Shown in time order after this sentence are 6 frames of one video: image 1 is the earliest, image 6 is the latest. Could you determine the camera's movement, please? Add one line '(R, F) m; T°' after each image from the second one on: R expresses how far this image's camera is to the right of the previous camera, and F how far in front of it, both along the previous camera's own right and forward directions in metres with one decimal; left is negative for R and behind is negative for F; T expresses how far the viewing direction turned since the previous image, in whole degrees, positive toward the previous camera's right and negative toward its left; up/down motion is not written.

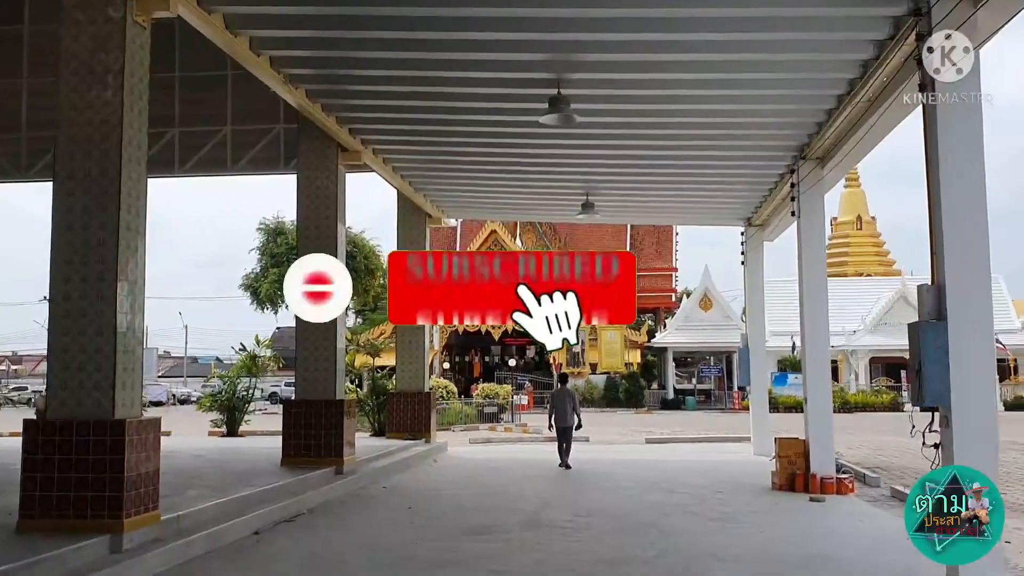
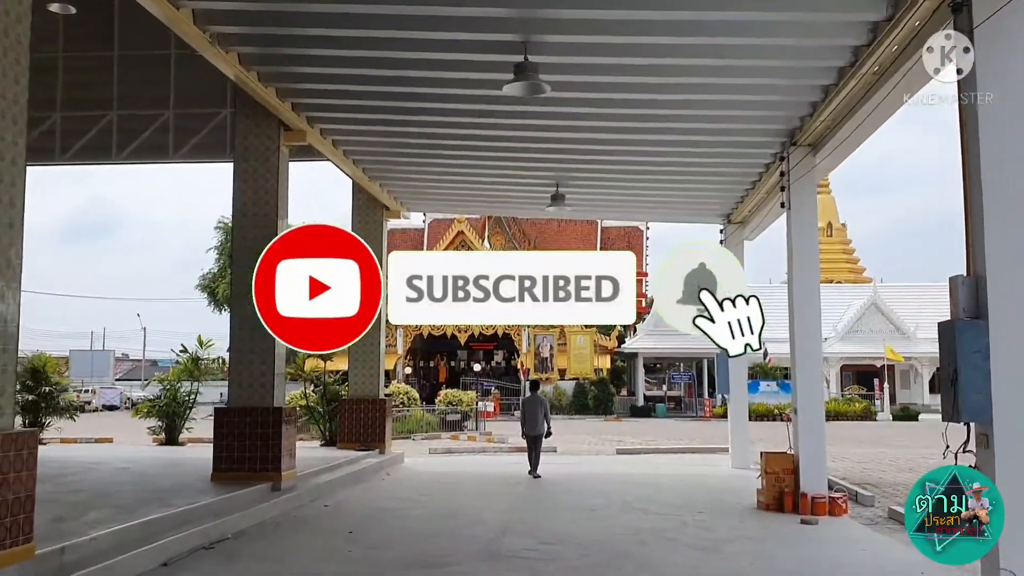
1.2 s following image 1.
(+0.1, +0.9) m; +2°
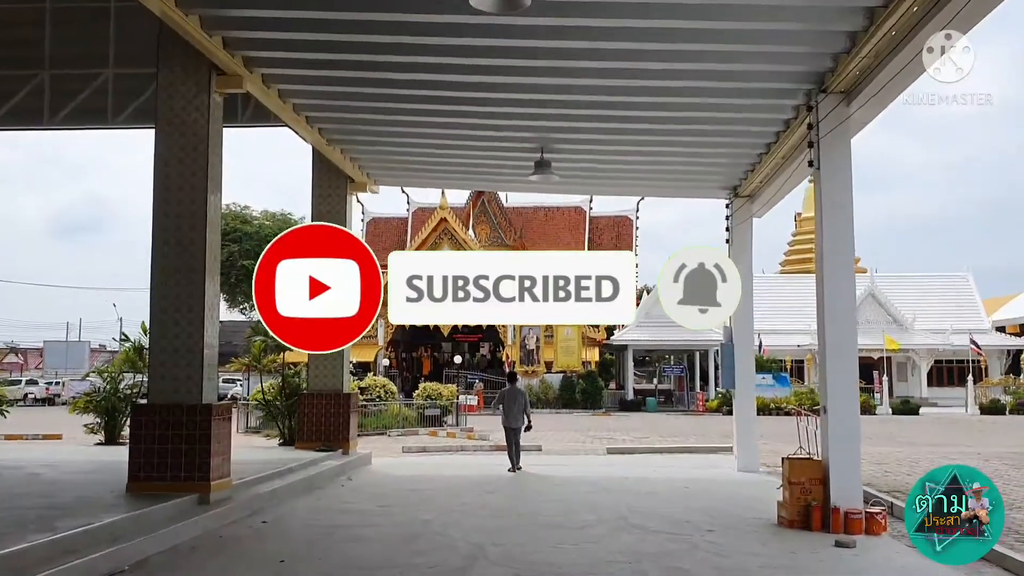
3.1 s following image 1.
(+0.1, +1.3) m; +1°
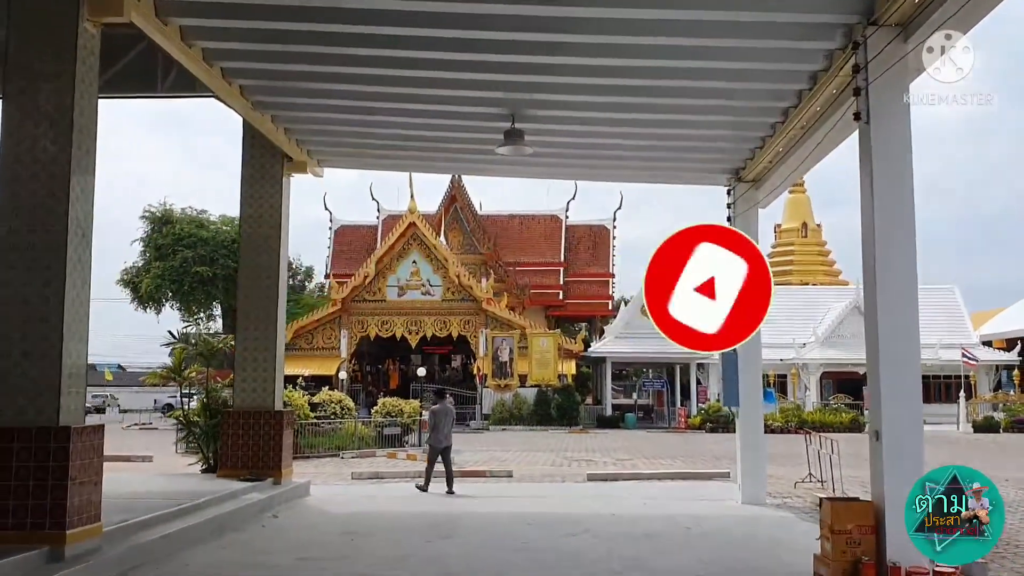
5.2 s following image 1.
(+0.1, +1.6) m; +2°
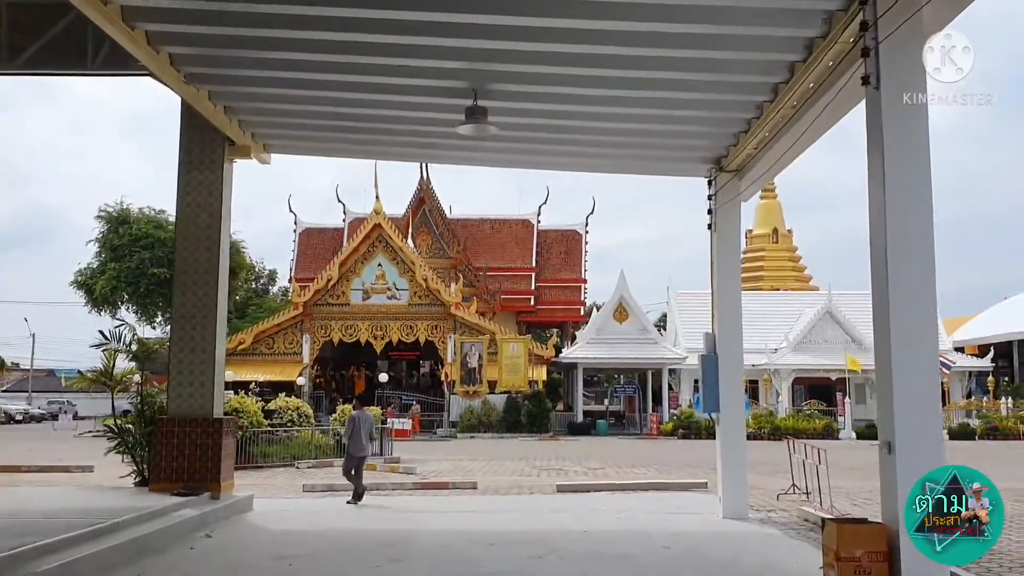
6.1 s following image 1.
(+0.1, +0.7) m; +2°
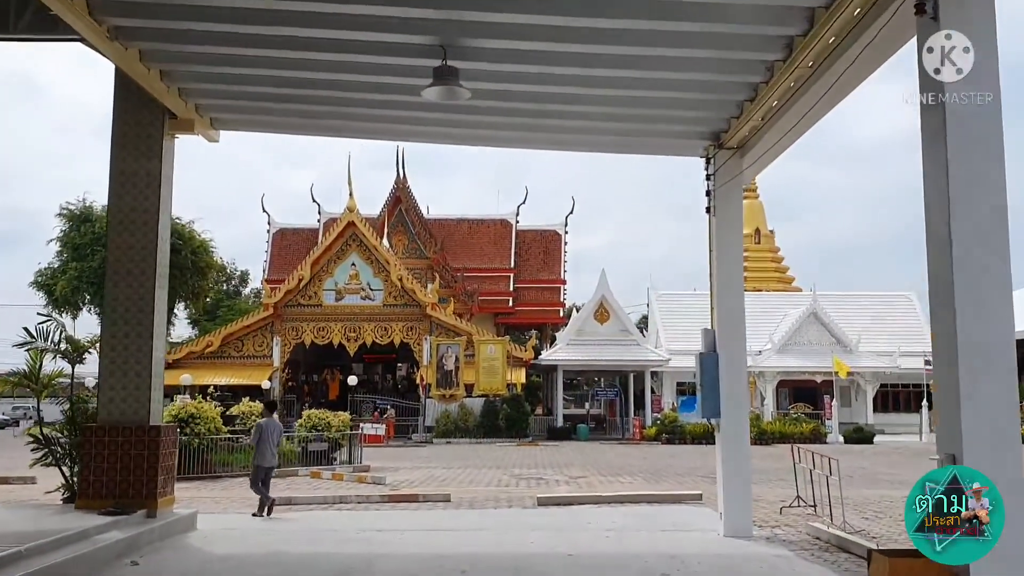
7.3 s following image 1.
(0.0, +0.9) m; +1°
